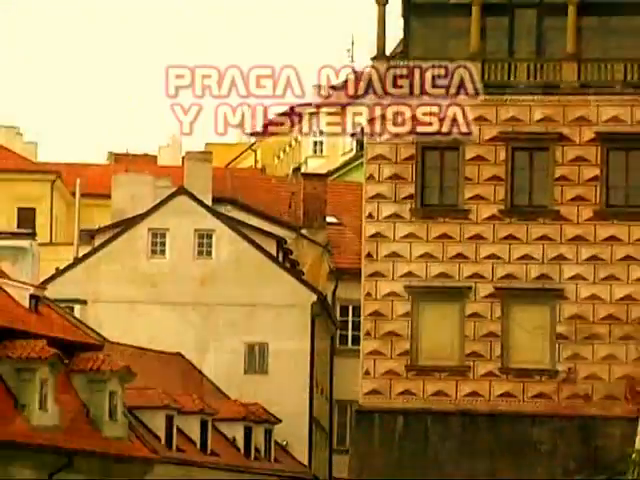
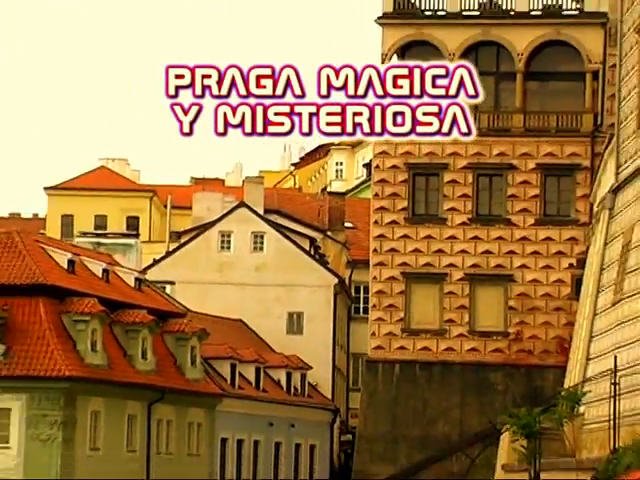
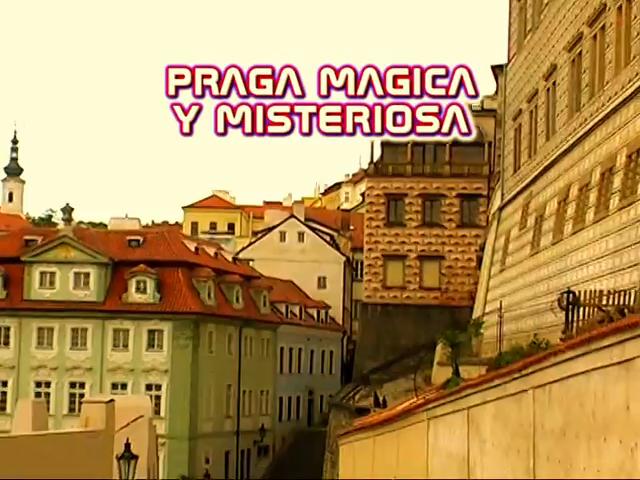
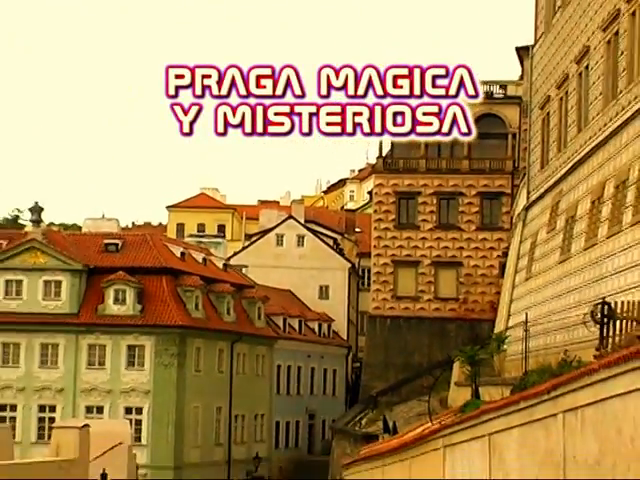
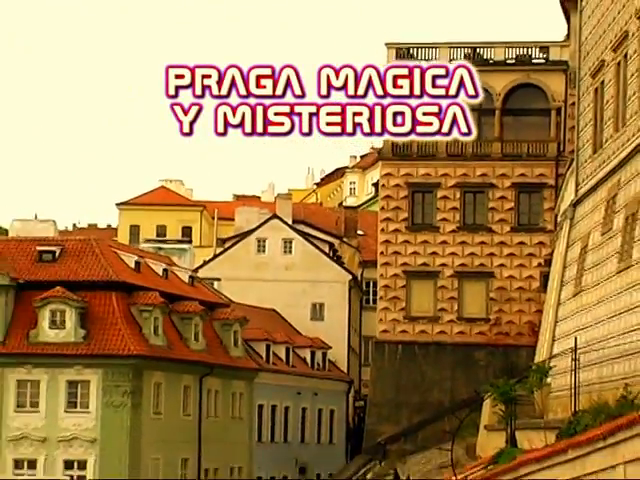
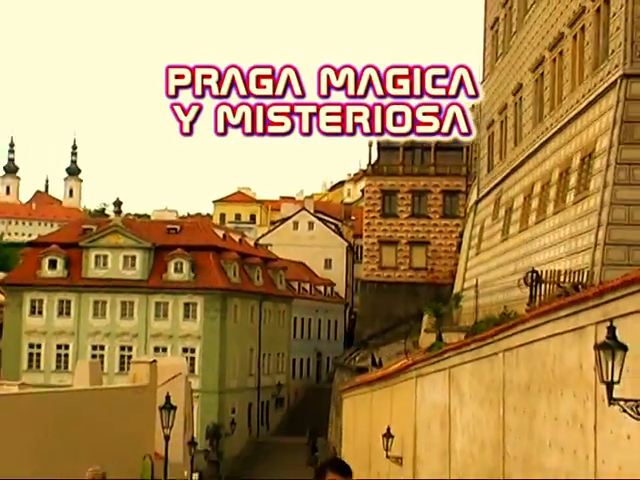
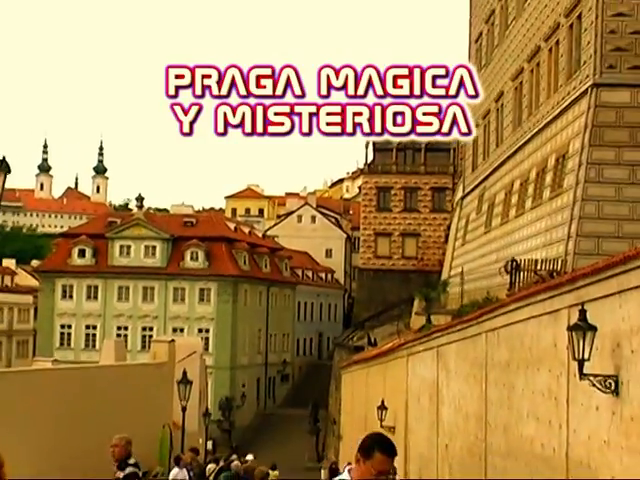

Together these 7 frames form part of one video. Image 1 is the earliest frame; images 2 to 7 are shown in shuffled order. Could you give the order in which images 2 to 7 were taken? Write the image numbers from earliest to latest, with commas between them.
2, 5, 4, 3, 6, 7
